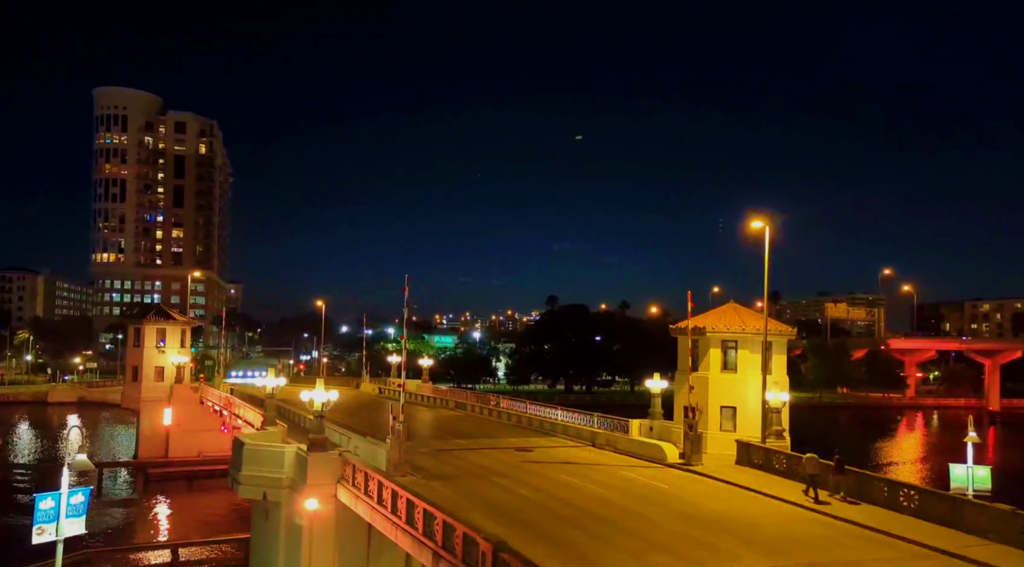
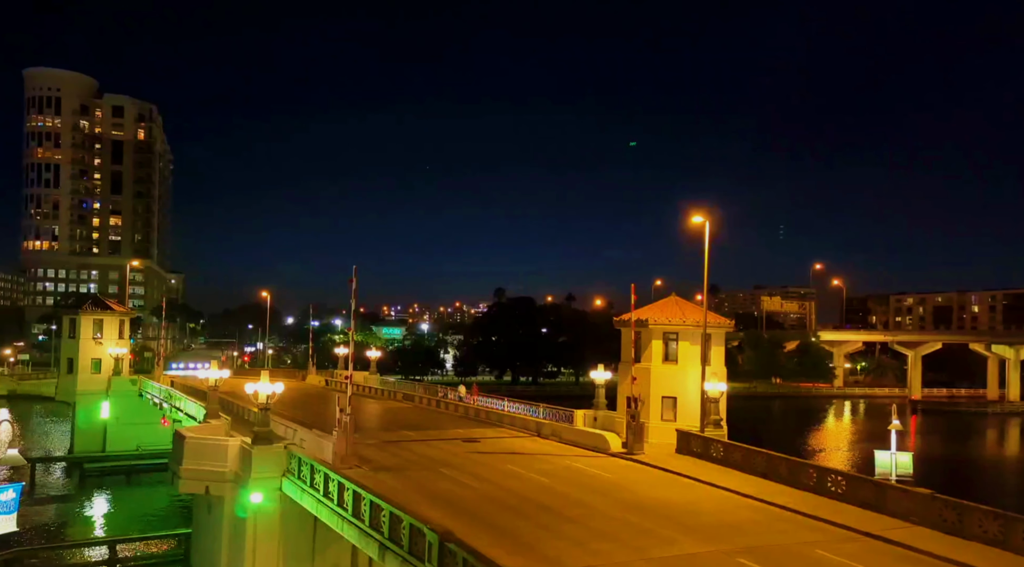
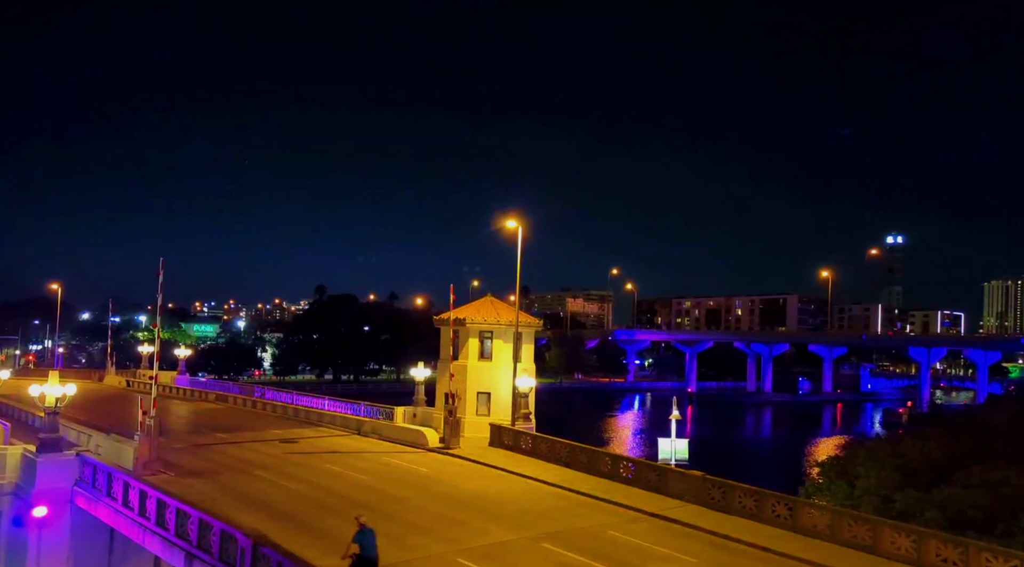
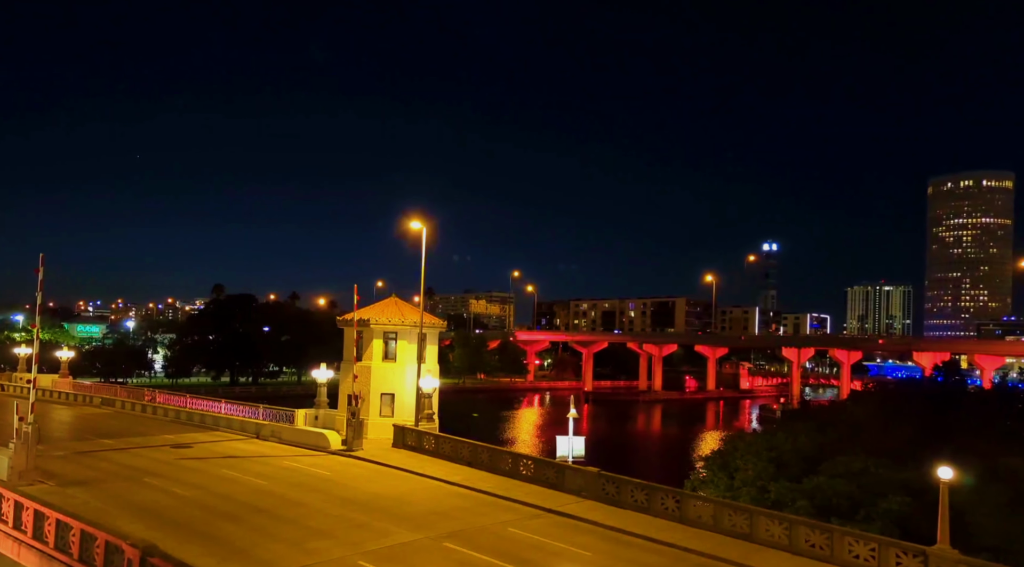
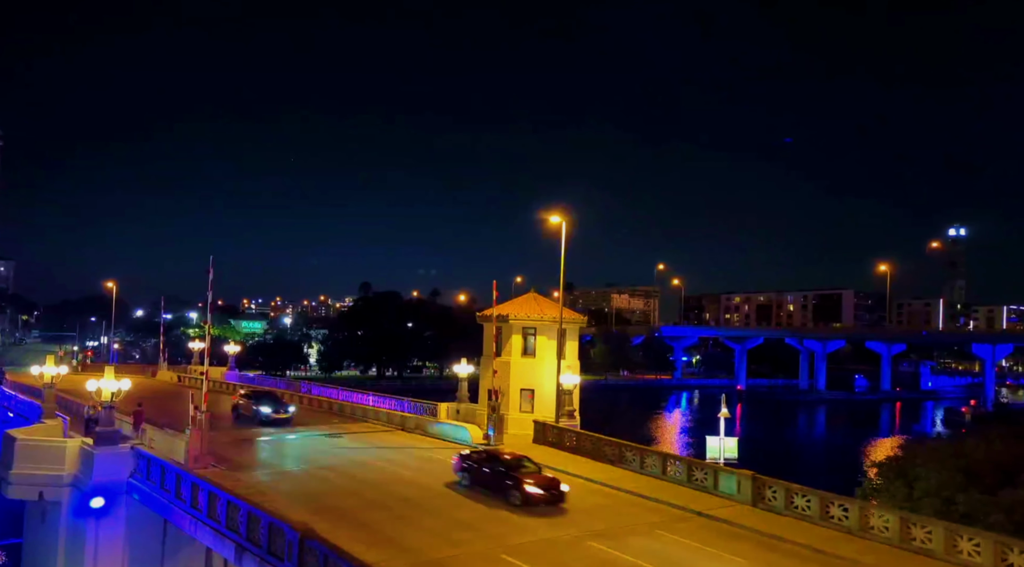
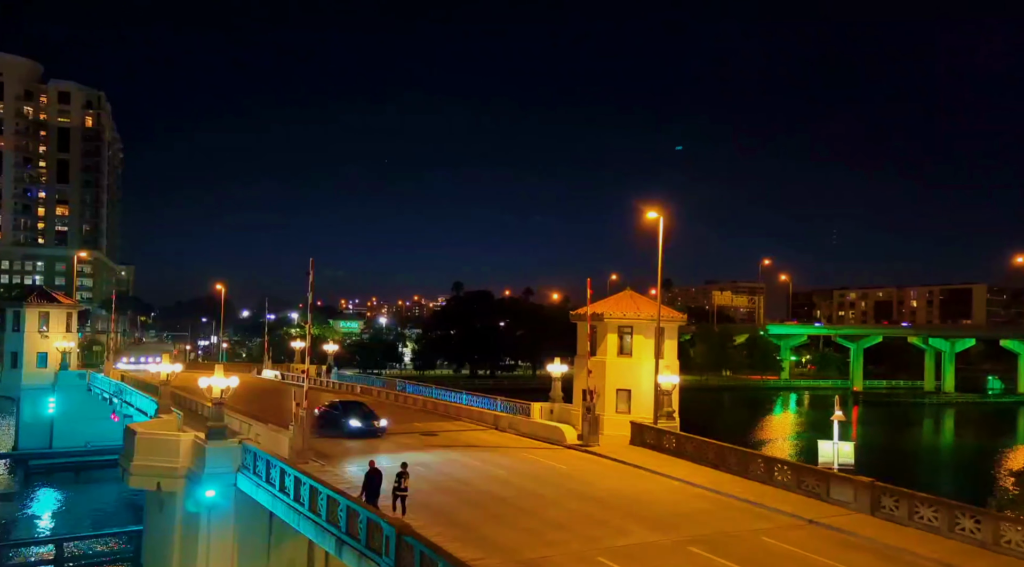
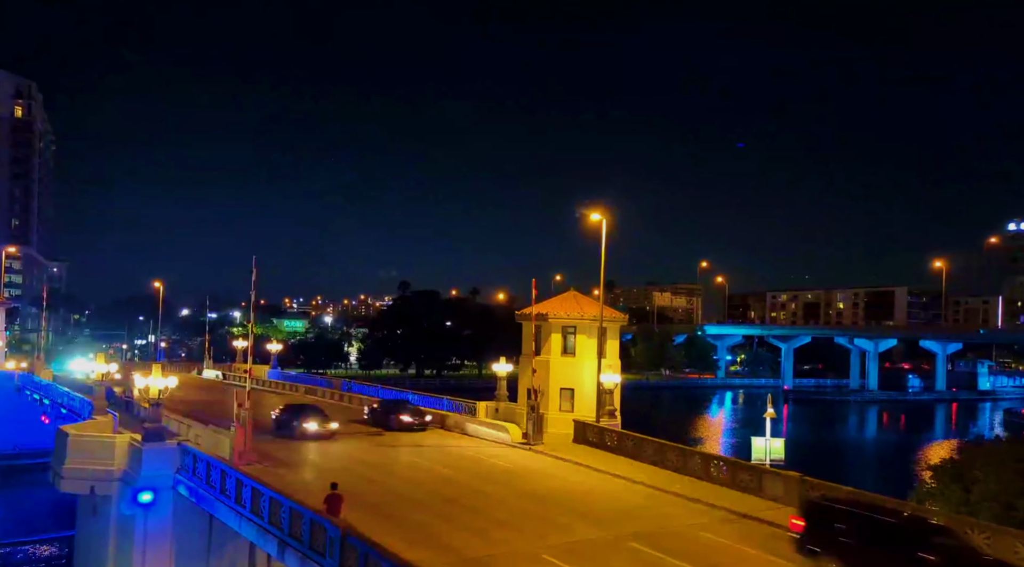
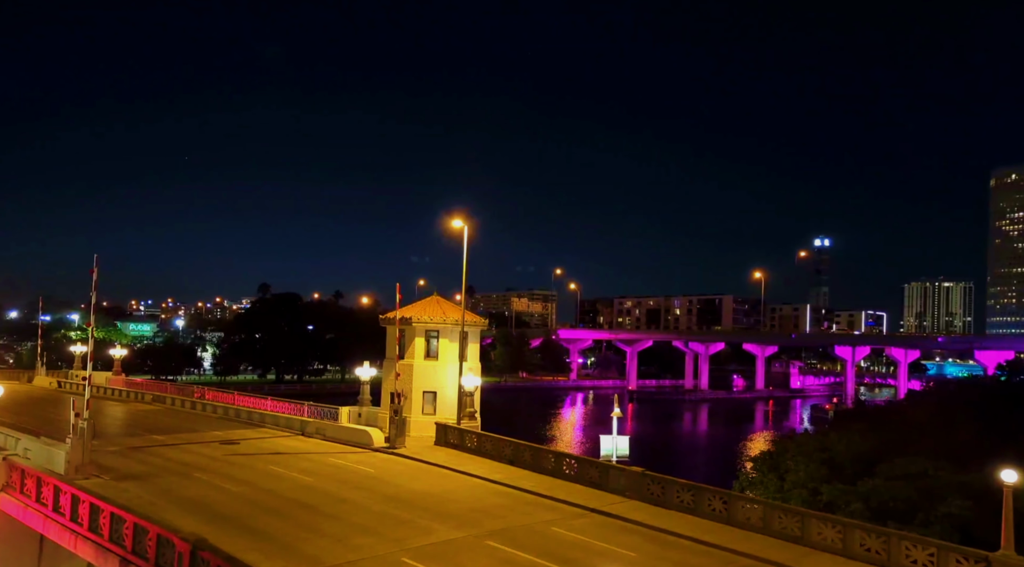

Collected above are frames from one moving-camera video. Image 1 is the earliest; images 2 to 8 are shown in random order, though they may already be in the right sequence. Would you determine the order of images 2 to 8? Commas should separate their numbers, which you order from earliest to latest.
2, 6, 7, 5, 3, 8, 4
